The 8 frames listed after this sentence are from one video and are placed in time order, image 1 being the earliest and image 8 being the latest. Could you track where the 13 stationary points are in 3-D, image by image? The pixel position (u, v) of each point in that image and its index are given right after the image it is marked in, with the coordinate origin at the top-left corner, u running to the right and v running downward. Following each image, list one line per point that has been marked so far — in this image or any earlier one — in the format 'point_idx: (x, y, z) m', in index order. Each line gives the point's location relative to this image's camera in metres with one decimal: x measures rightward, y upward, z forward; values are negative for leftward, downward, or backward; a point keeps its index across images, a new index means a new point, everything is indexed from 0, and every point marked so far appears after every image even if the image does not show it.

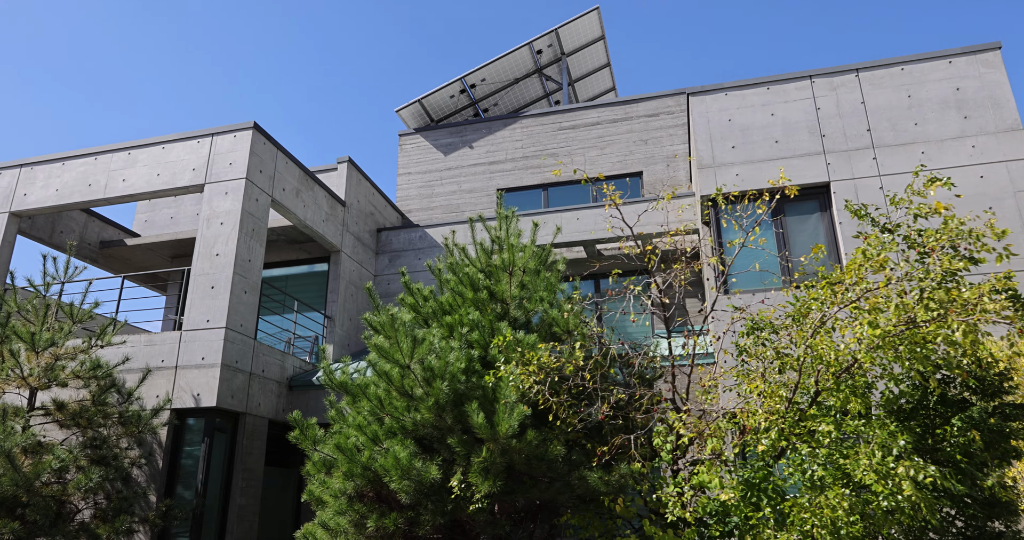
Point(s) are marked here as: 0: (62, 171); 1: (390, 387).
0: (-8.0, +1.8, +12.0) m
1: (-1.1, -1.1, +6.1) m
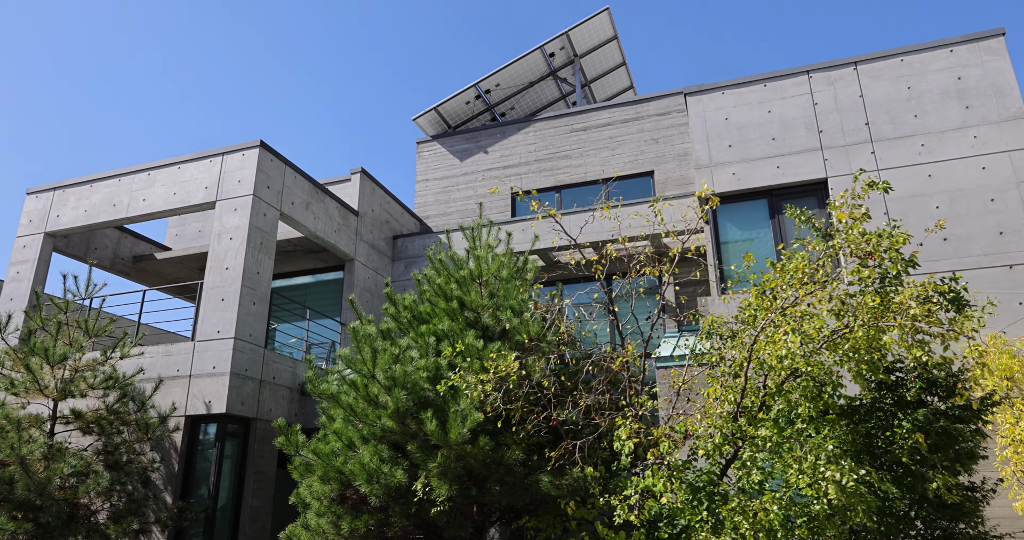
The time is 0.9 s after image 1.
0: (-8.1, +1.5, +12.8) m
1: (-1.5, -1.2, +6.4) m
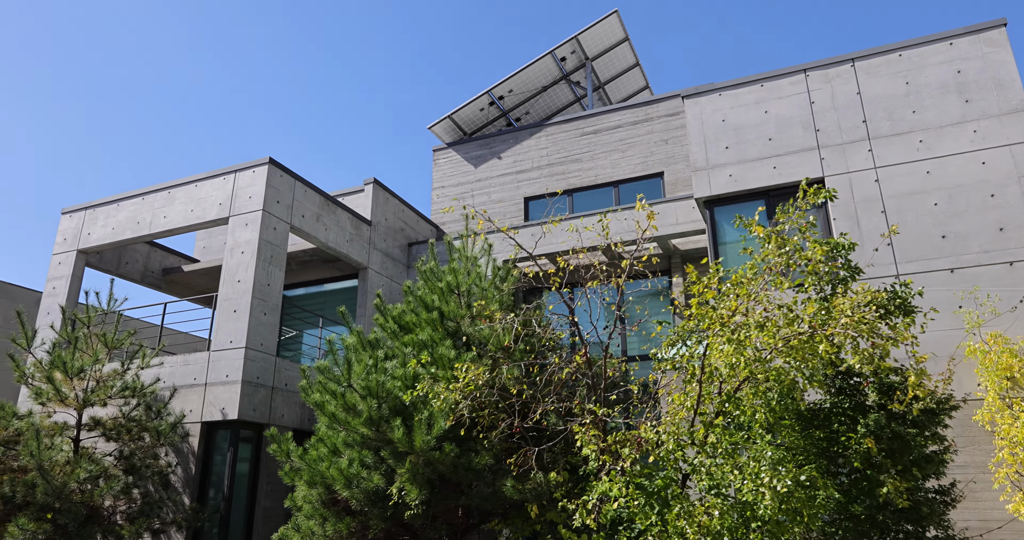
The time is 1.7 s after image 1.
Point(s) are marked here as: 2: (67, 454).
0: (-8.0, +1.2, +13.5) m
1: (-1.7, -1.4, +6.7) m
2: (-6.1, -2.5, +8.9) m
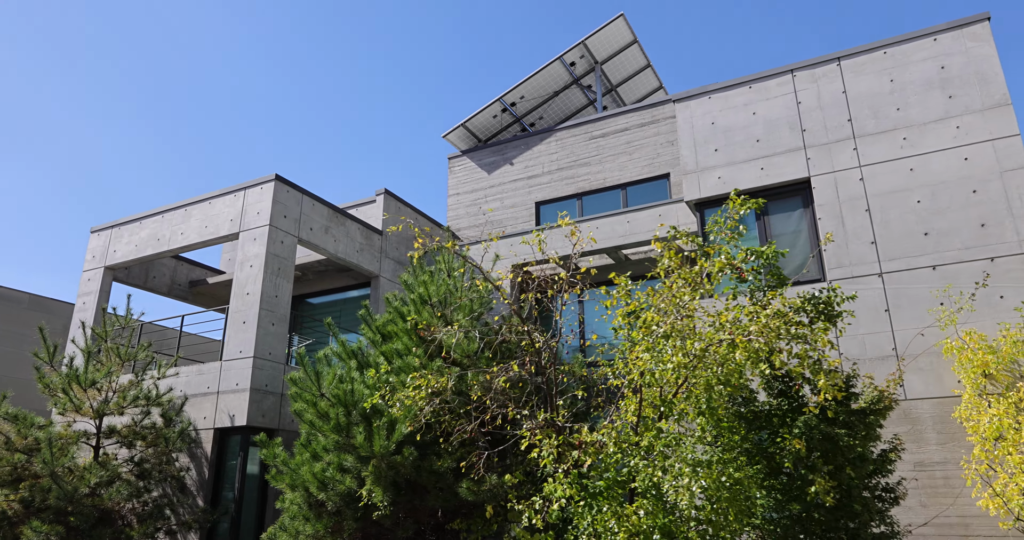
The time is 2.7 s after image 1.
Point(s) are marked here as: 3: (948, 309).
0: (-8.0, +0.9, +14.4) m
1: (-2.1, -1.5, +7.2) m
2: (-6.3, -2.8, +9.6) m
3: (+5.8, -0.6, +9.0) m
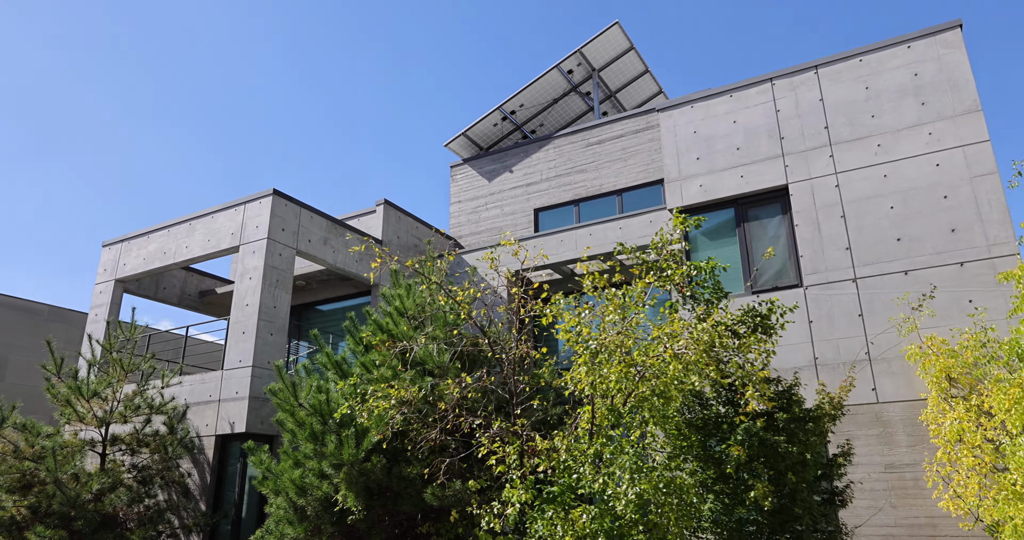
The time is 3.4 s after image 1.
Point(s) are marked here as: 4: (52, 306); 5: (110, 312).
0: (-8.1, +0.6, +15.0) m
1: (-2.5, -1.7, +7.6) m
2: (-6.5, -3.0, +10.2) m
3: (+5.5, -0.6, +9.2) m
4: (-13.3, -1.0, +19.4) m
5: (-9.0, -0.9, +14.9) m
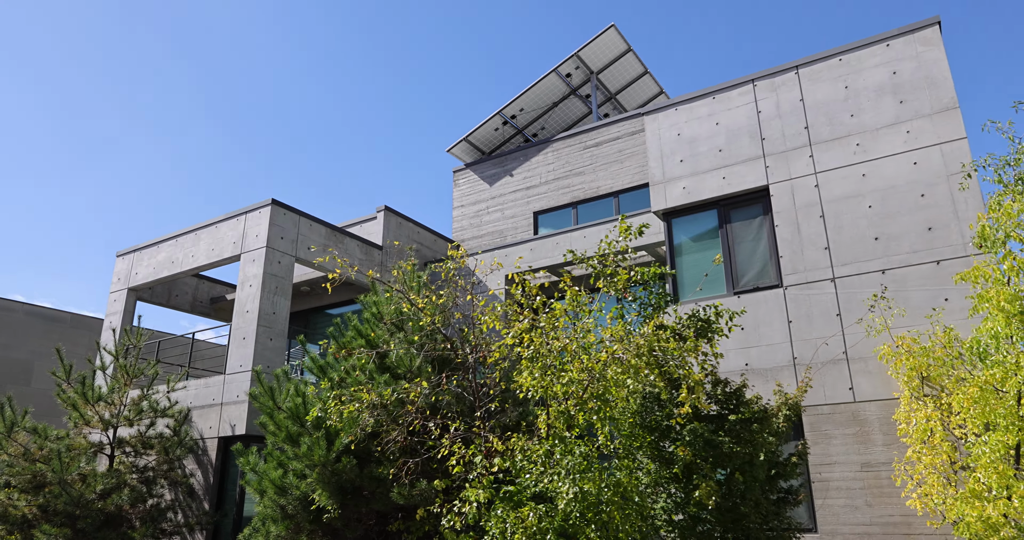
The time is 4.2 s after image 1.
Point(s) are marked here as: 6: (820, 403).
0: (-8.2, +0.4, +15.5) m
1: (-2.8, -1.8, +8.0) m
2: (-6.8, -3.2, +10.7) m
3: (+5.2, -0.6, +9.2) m
4: (-13.2, -1.3, +20.2) m
5: (-9.0, -1.2, +15.5) m
6: (+4.3, -1.9, +9.4) m
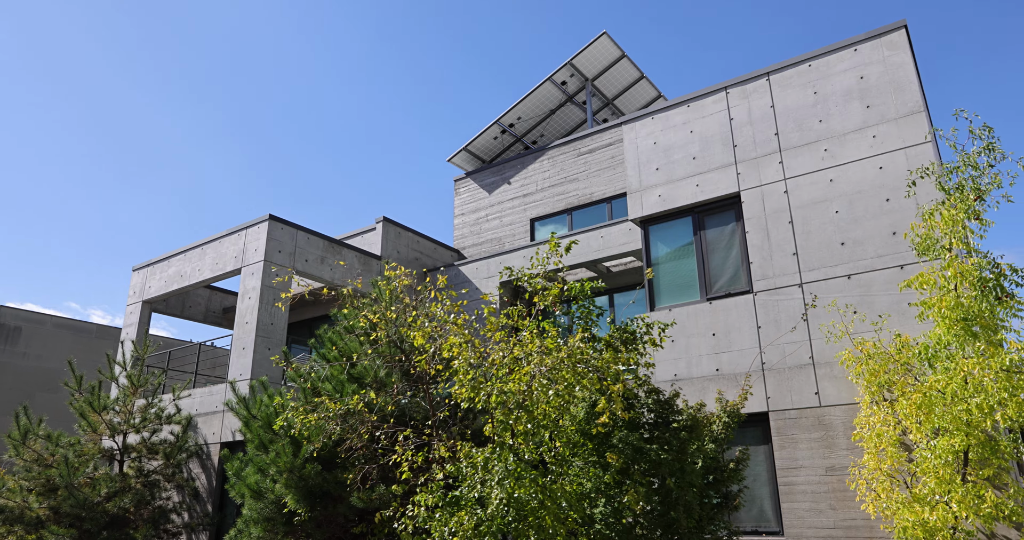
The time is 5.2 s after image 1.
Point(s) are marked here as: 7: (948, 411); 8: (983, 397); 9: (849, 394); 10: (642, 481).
0: (-8.4, +0.1, +16.3) m
1: (-3.3, -2.0, +8.4) m
2: (-7.1, -3.5, +11.3) m
3: (+4.7, -0.7, +9.3) m
4: (-13.1, -1.7, +21.2) m
5: (-9.1, -1.5, +16.3) m
6: (+3.9, -2.0, +9.5) m
7: (+4.5, -1.4, +6.9) m
8: (+4.6, -1.2, +6.6) m
9: (+4.6, -1.7, +9.1) m
10: (+1.2, -2.0, +6.3) m
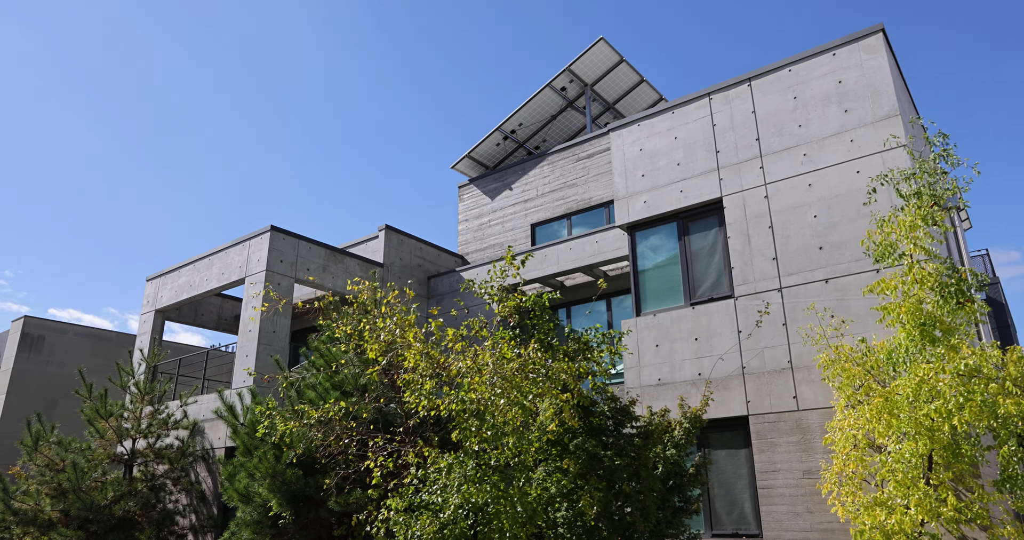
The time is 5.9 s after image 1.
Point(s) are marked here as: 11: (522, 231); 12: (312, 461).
0: (-8.4, -0.2, +16.8) m
1: (-3.6, -2.2, +8.8) m
2: (-7.2, -3.7, +11.8) m
3: (+4.4, -0.7, +9.3) m
4: (-12.9, -2.1, +21.9) m
5: (-9.1, -1.7, +16.9) m
6: (+3.6, -2.0, +9.6) m
7: (+4.1, -1.5, +6.9) m
8: (+4.2, -1.3, +6.6) m
9: (+4.3, -1.7, +9.1) m
10: (+0.8, -2.1, +6.5) m
11: (+0.3, +1.1, +18.8) m
12: (-2.5, -2.3, +8.3) m
